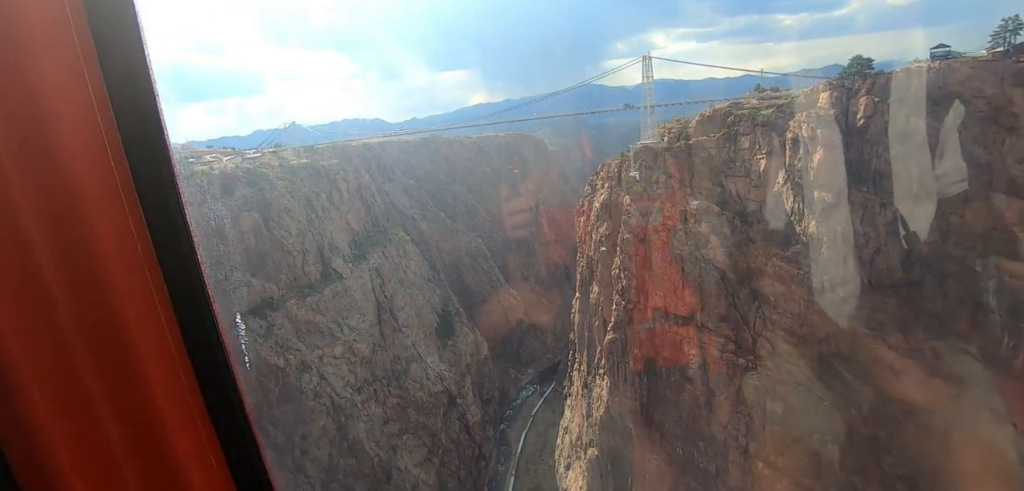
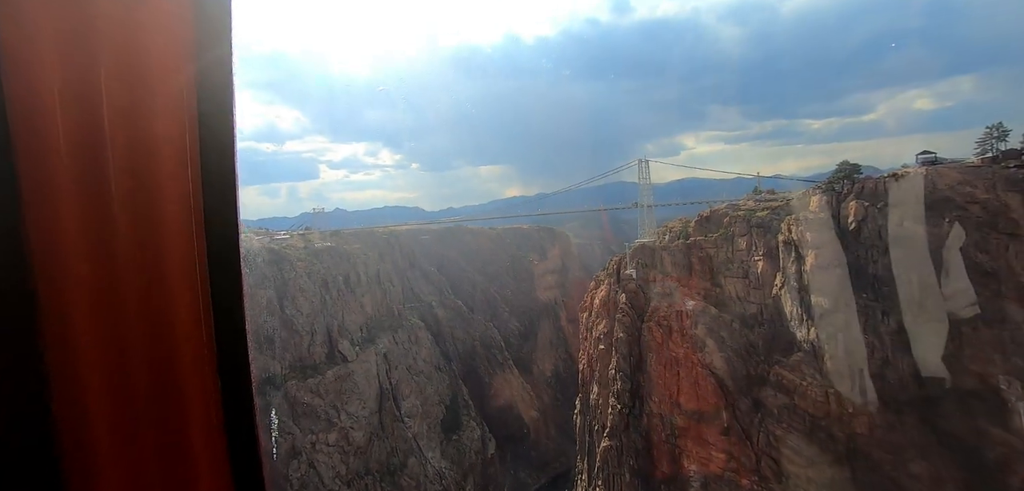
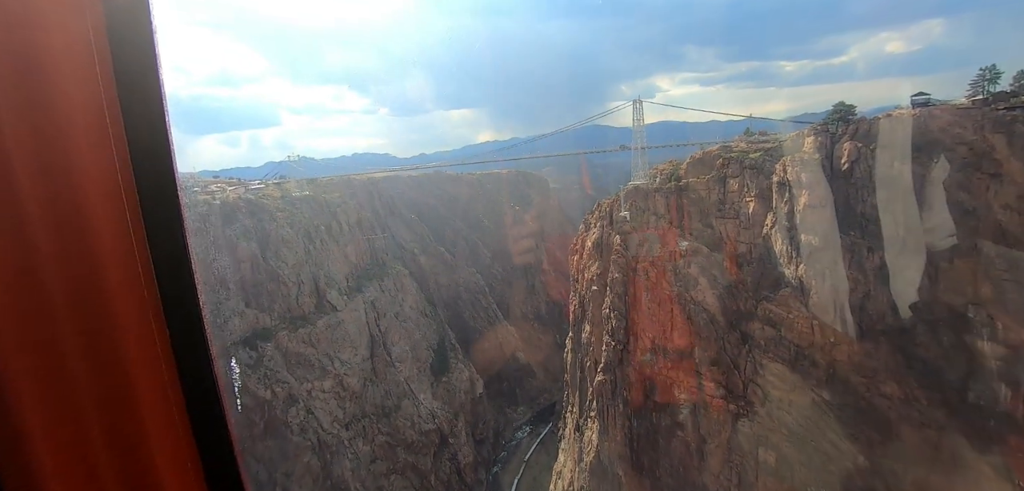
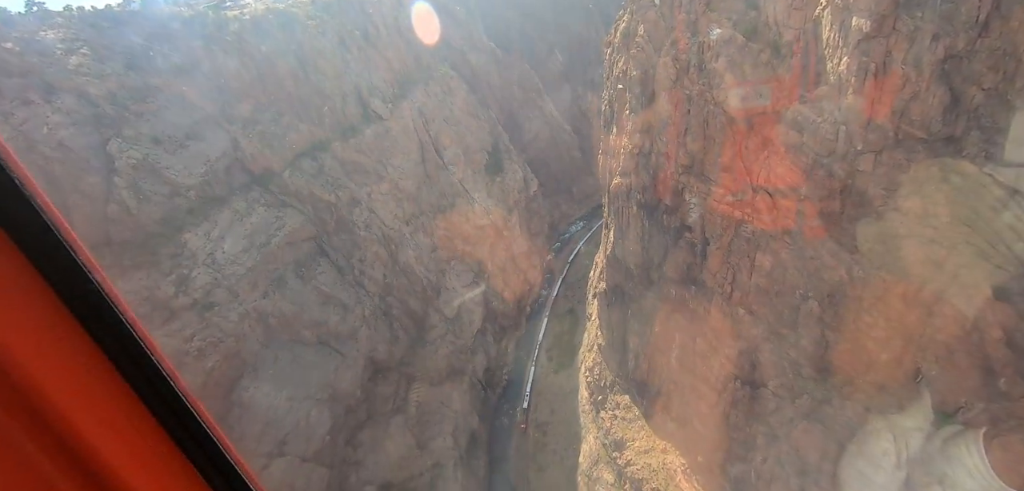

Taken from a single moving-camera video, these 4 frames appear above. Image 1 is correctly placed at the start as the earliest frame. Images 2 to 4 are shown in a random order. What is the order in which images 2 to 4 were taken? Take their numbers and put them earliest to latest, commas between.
3, 2, 4
